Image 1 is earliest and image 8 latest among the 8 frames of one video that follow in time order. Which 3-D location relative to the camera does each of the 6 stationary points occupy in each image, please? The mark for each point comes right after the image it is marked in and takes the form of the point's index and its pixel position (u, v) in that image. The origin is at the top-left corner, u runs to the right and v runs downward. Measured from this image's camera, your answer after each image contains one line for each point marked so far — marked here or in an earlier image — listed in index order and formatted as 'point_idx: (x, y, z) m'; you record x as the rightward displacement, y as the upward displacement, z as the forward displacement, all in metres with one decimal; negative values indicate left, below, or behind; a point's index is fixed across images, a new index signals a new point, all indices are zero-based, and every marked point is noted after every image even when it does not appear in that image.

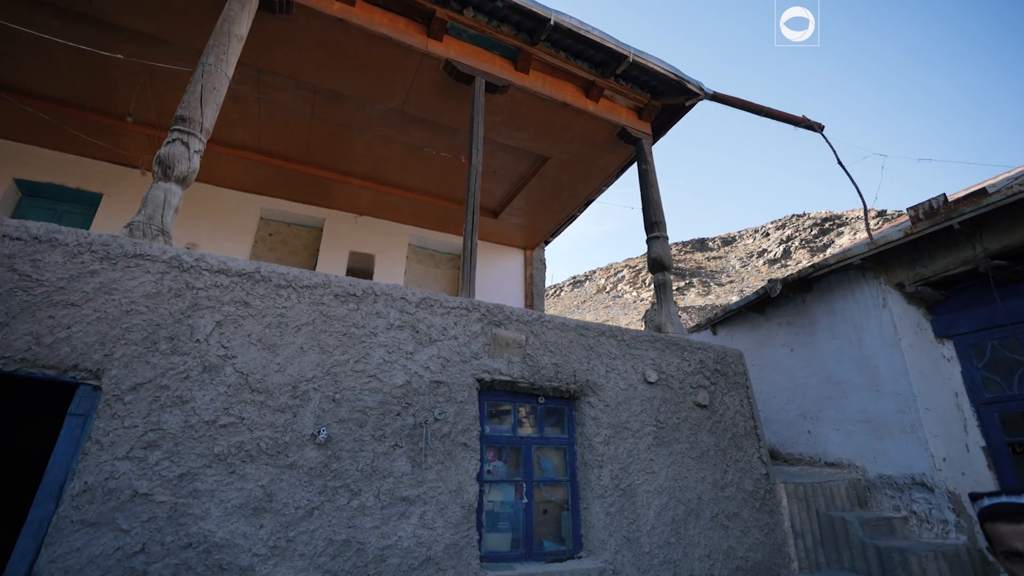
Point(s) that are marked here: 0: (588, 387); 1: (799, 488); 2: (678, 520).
0: (+0.6, -0.8, +5.4) m
1: (+2.4, -1.7, +5.8) m
2: (+1.3, -1.8, +5.3) m
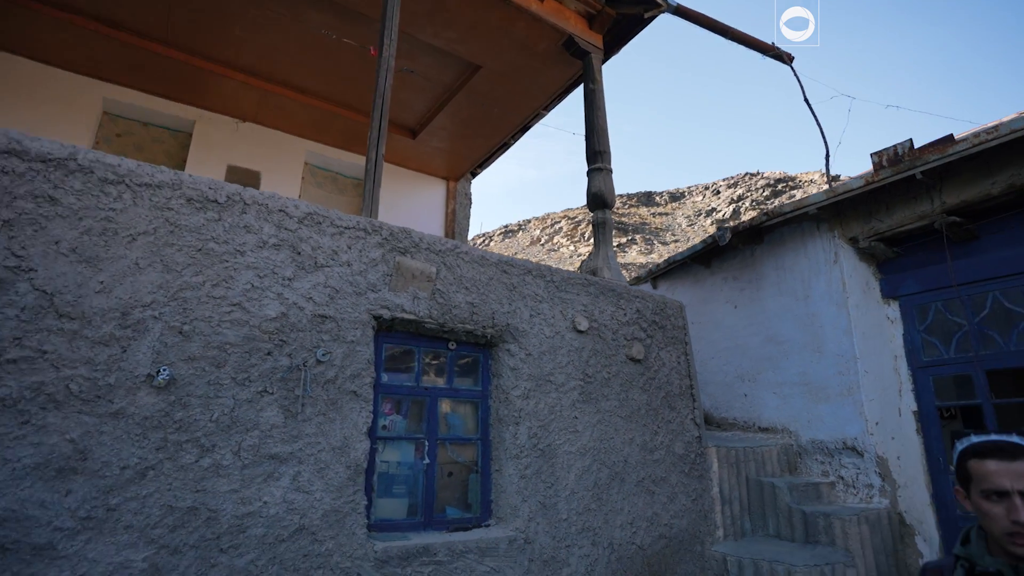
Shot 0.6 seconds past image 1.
0: (0.0, -0.3, +4.7) m
1: (+1.7, -1.3, +5.3) m
2: (+0.6, -1.4, +4.7) m
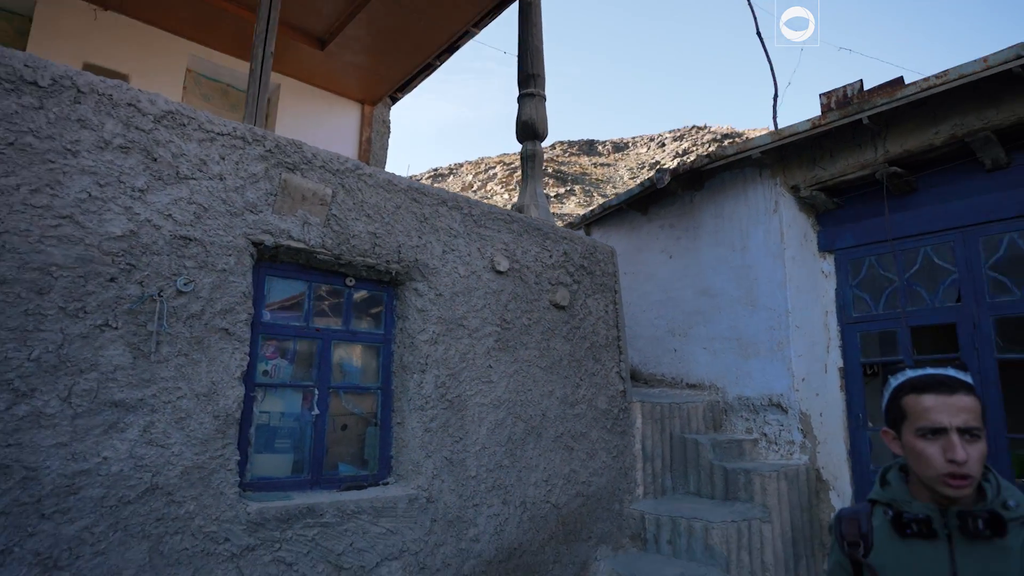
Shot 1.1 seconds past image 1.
0: (-0.6, +0.1, +4.1) m
1: (+1.0, -0.9, +5.0) m
2: (0.0, -1.0, +4.3) m
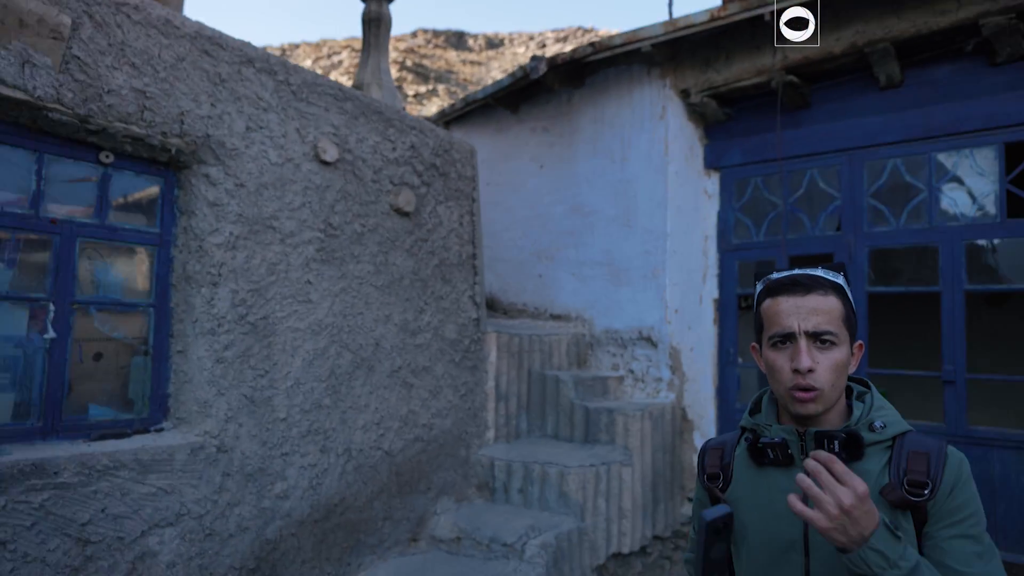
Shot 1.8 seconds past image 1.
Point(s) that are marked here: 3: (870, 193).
0: (-1.4, +0.6, +3.1) m
1: (0.0, -0.3, +4.3) m
2: (-0.9, -0.4, +3.5) m
3: (+2.2, +0.6, +4.1) m
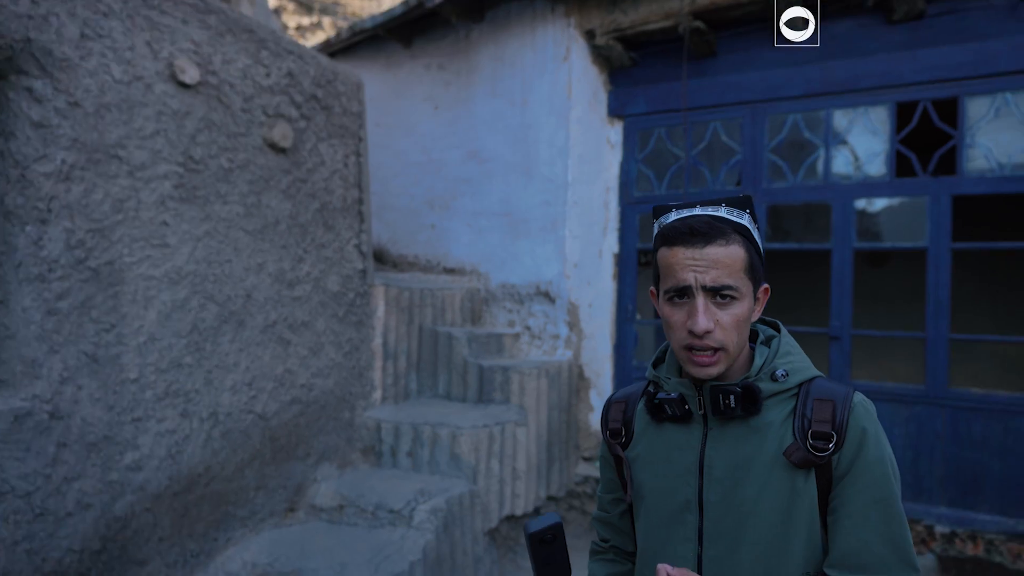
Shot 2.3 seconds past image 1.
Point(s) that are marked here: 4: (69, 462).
0: (-1.8, +0.9, +2.5) m
1: (-0.6, 0.0, +4.0) m
2: (-1.4, -0.2, +3.0) m
3: (+1.5, +0.8, +4.1) m
4: (-1.6, -0.6, +2.5) m
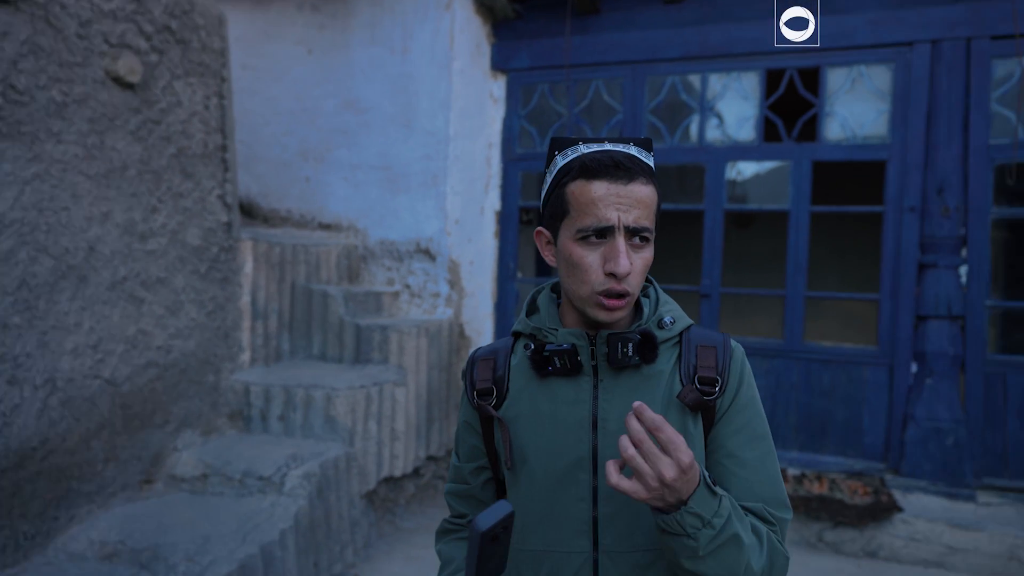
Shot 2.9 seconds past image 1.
0: (-2.2, +1.0, +2.1) m
1: (-1.3, +0.2, +3.8) m
2: (-1.9, 0.0, +2.7) m
3: (+0.8, +1.1, +4.2) m
4: (-2.1, -0.5, +2.2) m
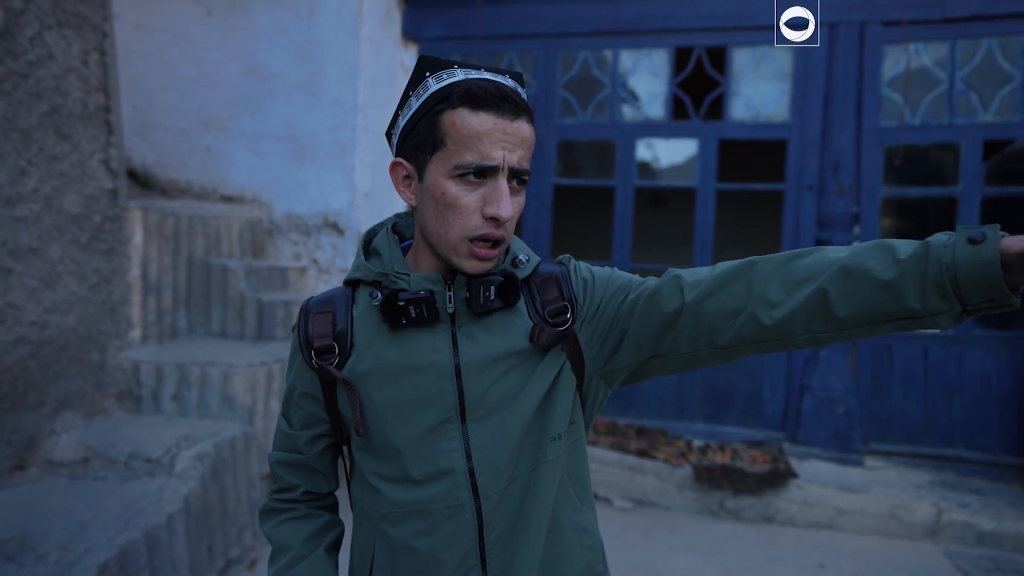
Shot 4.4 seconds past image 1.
0: (-2.5, +1.1, +1.7) m
1: (-1.8, +0.3, +3.5) m
2: (-2.2, +0.1, +2.4) m
3: (+0.3, +1.2, +4.2) m
4: (-2.4, -0.4, +1.9) m
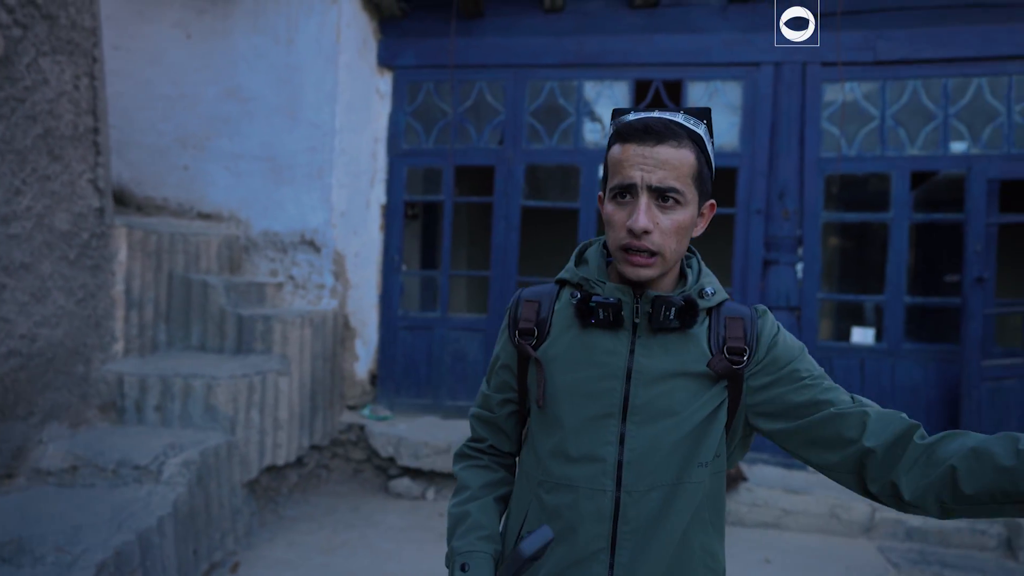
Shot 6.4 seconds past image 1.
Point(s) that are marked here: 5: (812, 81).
0: (-2.5, +1.1, +1.8) m
1: (-1.9, +0.3, +3.7) m
2: (-2.3, +0.1, +2.5) m
3: (+0.1, +1.1, +4.4) m
4: (-2.4, -0.4, +2.0) m
5: (+1.8, +1.2, +4.0) m
